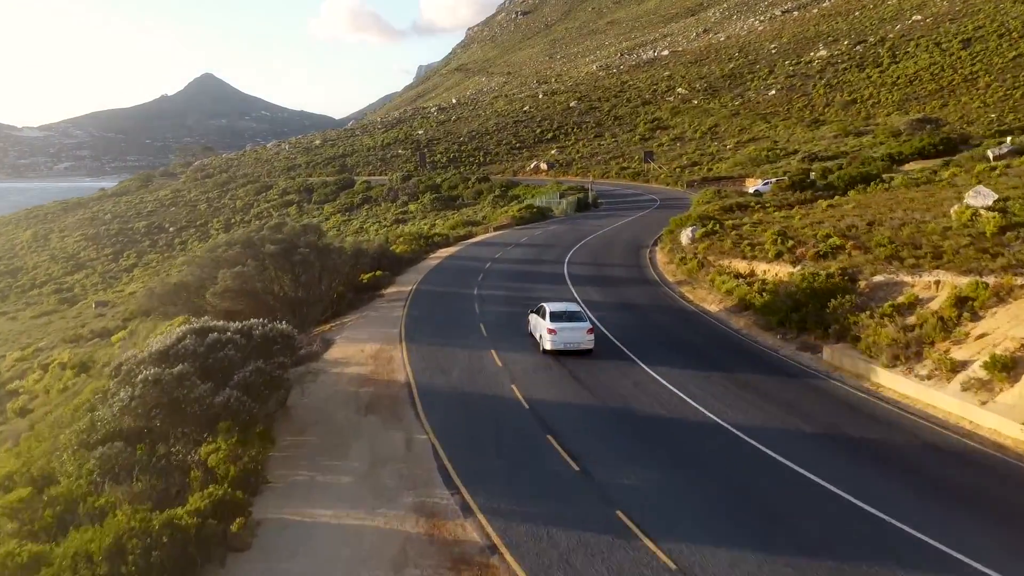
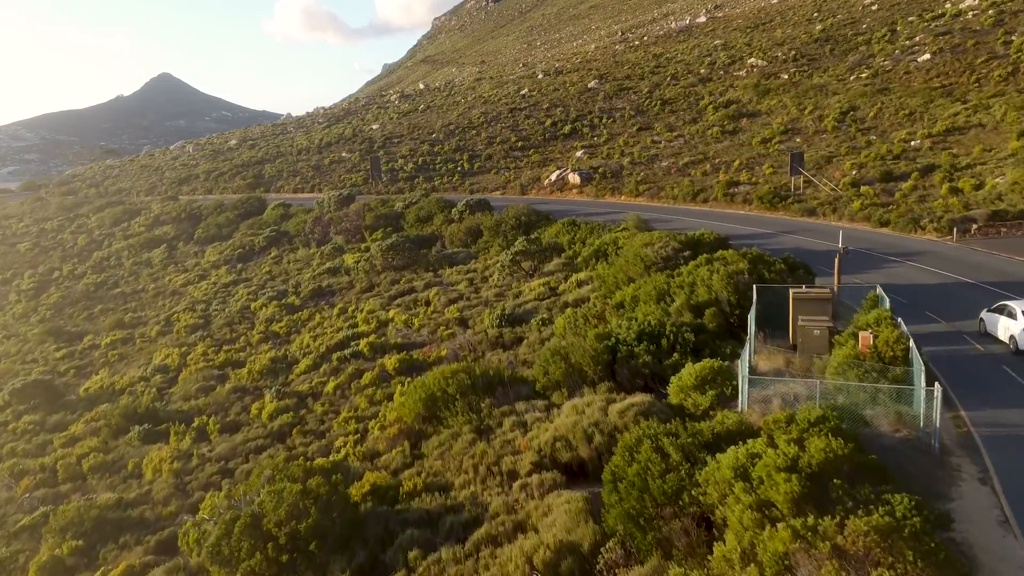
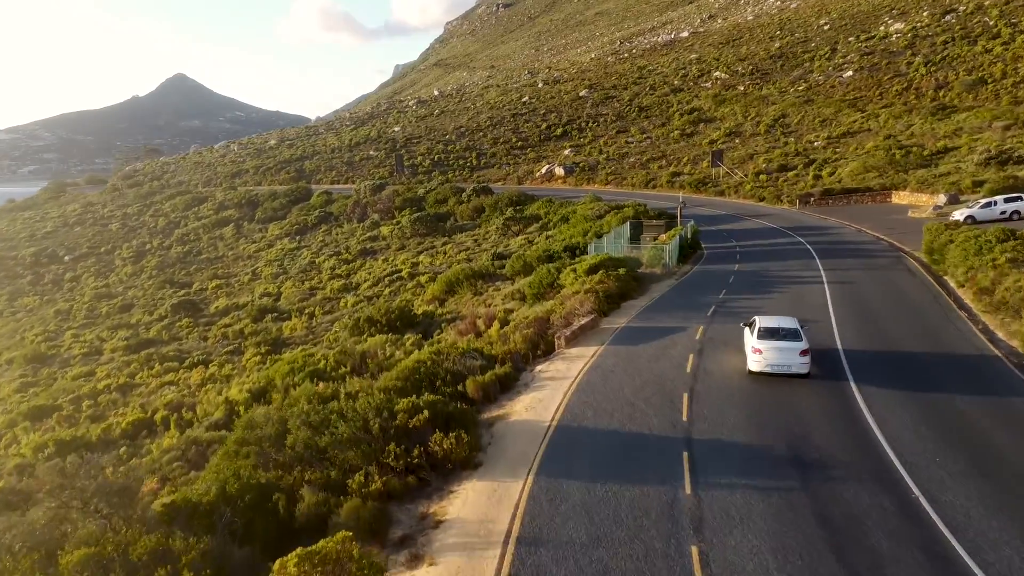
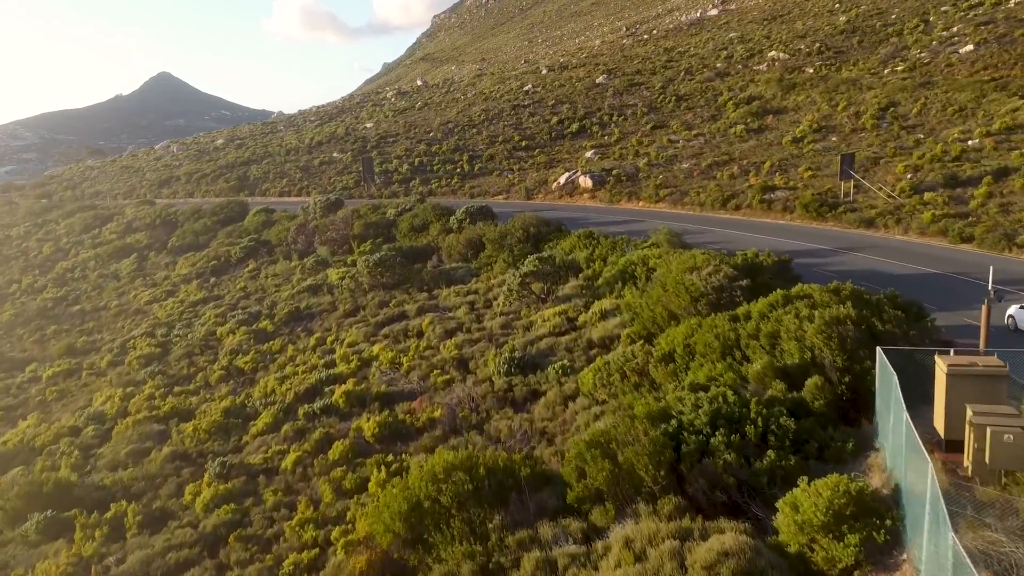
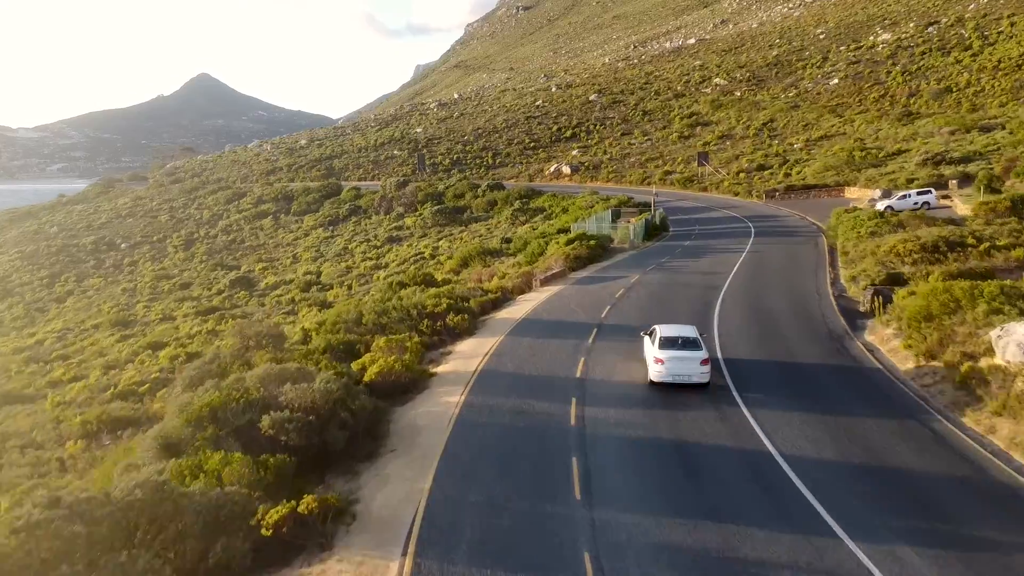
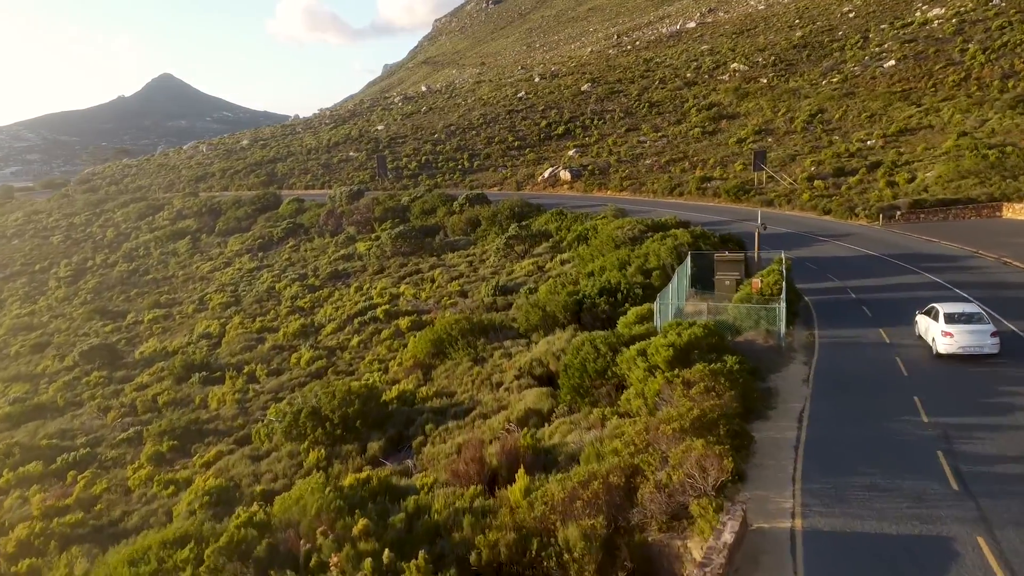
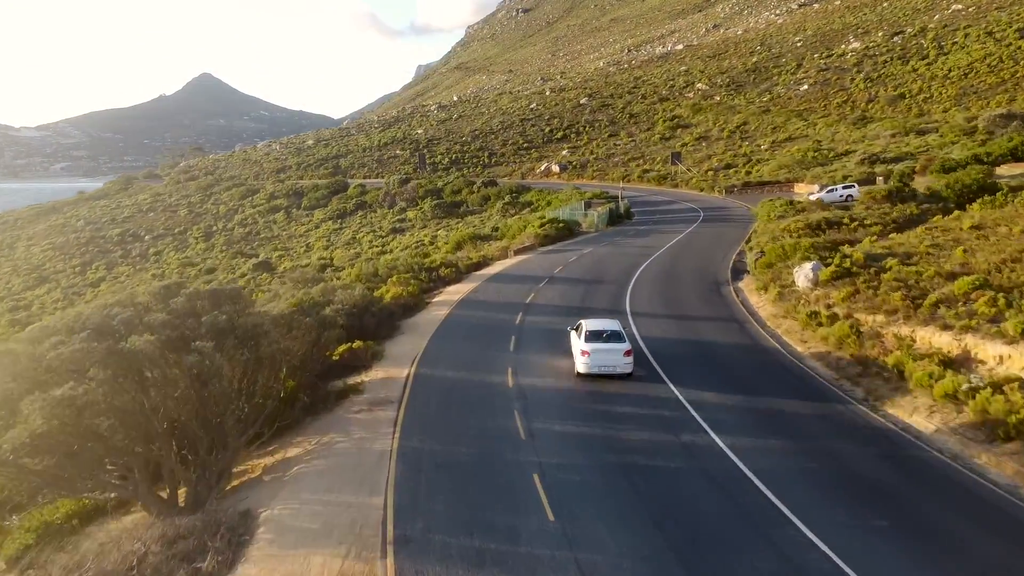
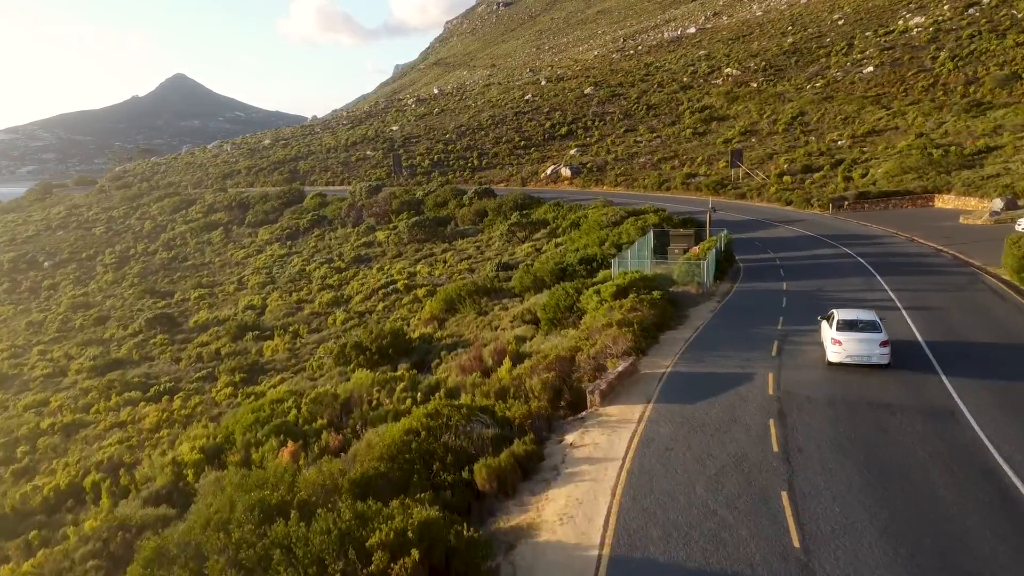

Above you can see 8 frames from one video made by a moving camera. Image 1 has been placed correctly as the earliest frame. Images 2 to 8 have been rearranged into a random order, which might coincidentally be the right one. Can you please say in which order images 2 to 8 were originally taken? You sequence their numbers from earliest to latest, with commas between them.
7, 5, 3, 8, 6, 2, 4
